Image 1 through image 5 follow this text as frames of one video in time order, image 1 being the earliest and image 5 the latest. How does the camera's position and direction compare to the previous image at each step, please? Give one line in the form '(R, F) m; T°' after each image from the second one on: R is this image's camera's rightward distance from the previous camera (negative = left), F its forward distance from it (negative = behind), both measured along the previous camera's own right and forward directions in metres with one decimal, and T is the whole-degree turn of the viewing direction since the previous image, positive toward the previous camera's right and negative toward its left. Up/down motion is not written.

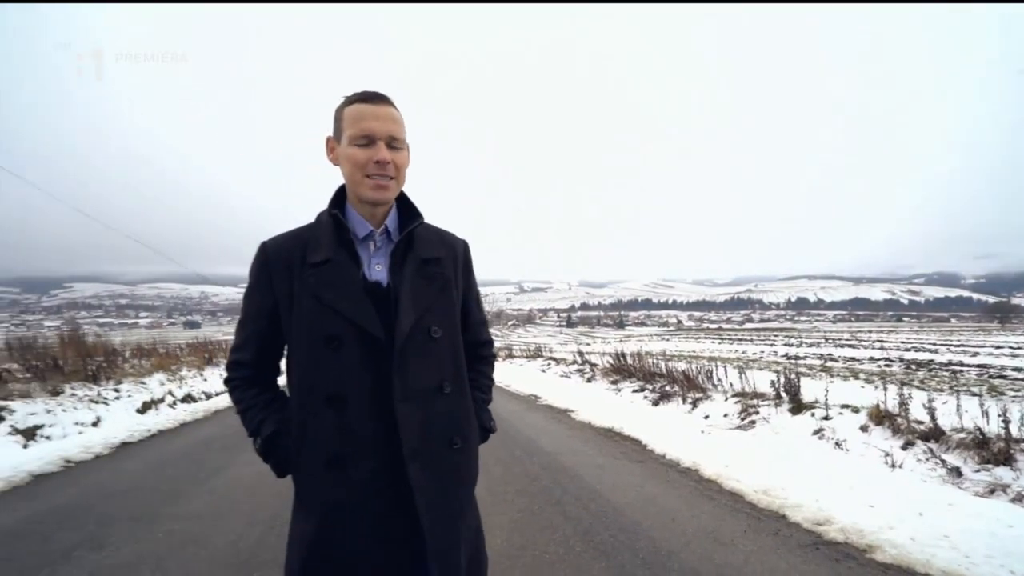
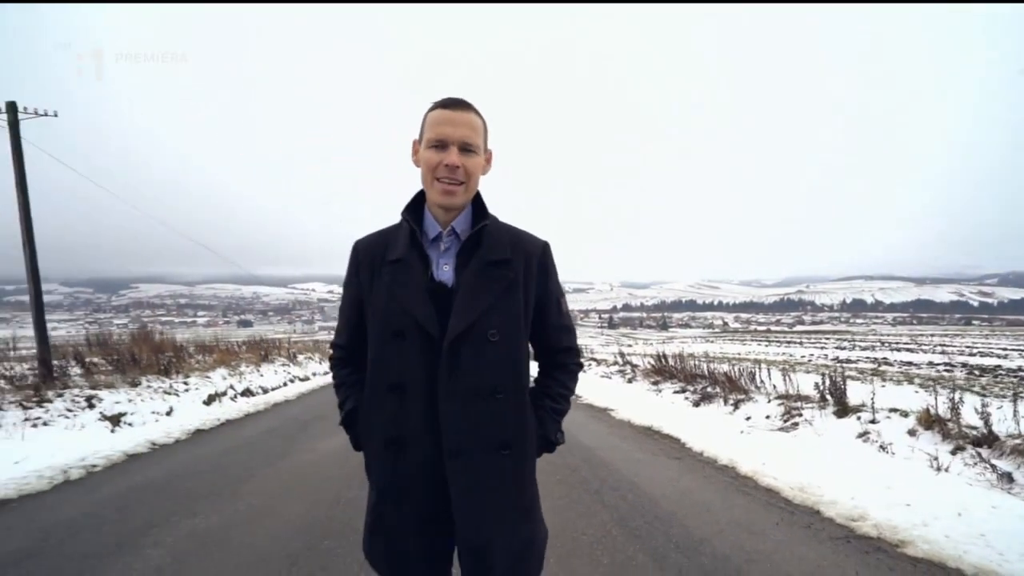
(0.0, -0.2) m; -5°
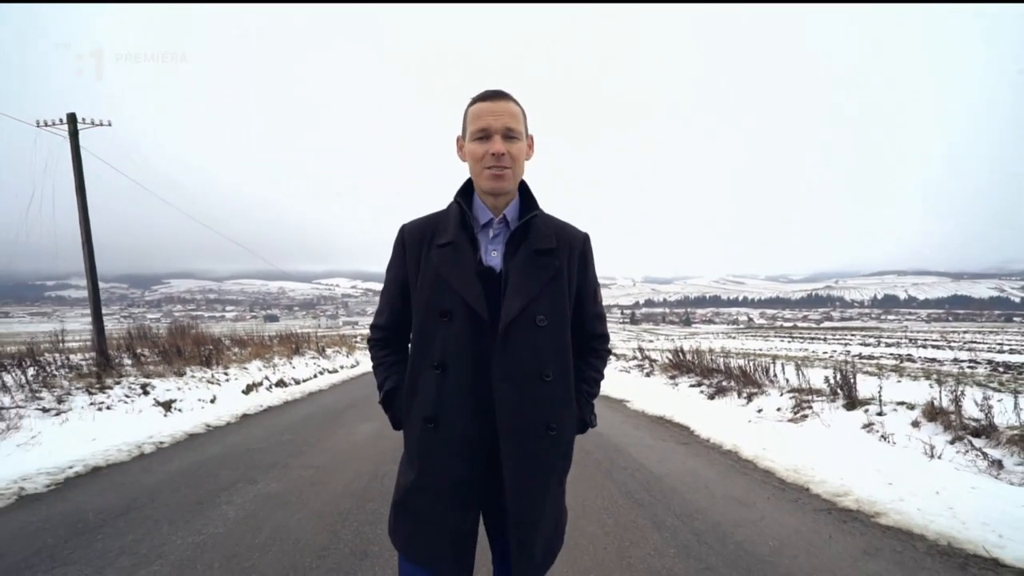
(0.0, -0.3) m; -2°
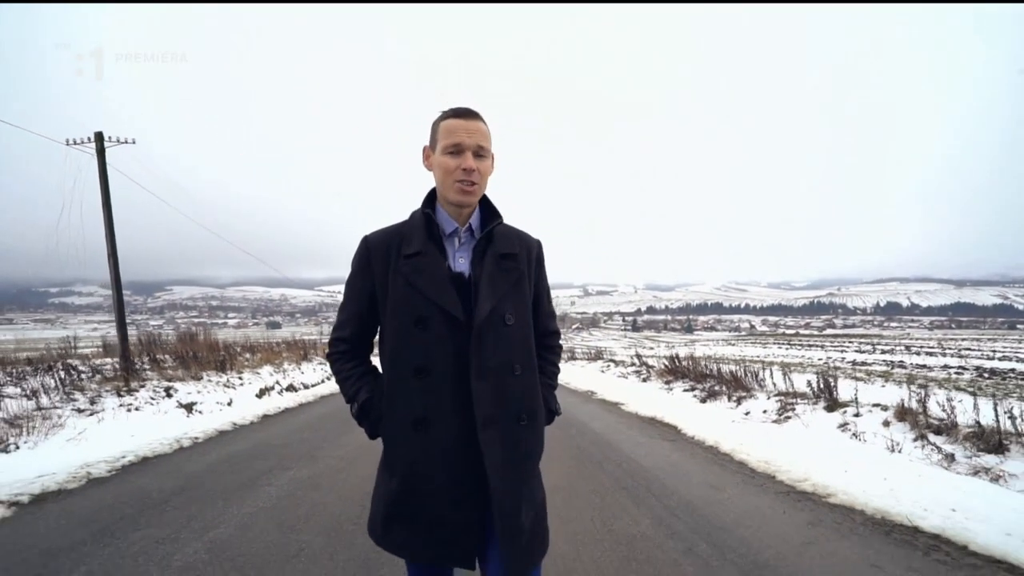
(0.0, -0.4) m; 0°
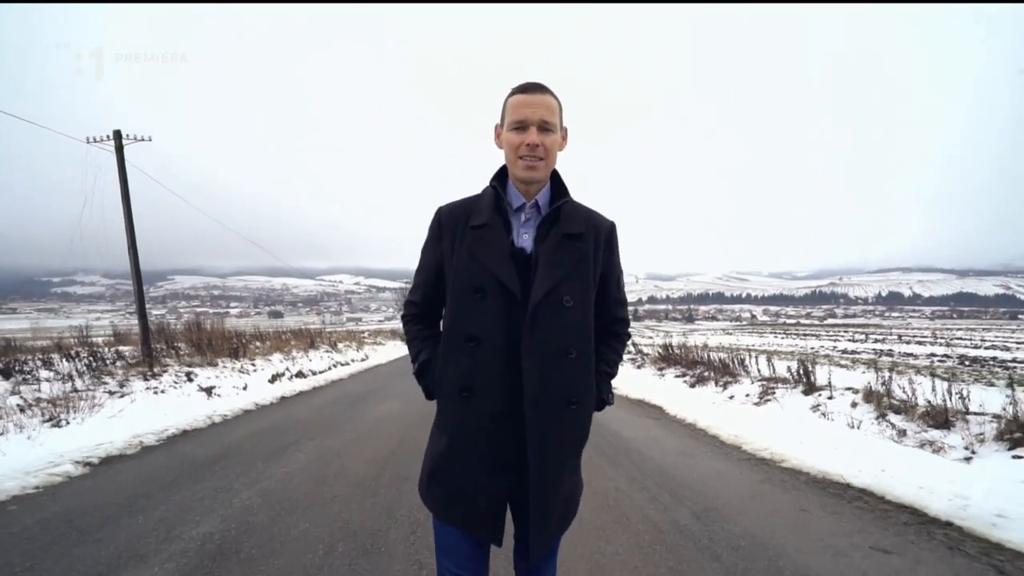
(0.0, -0.5) m; 0°
